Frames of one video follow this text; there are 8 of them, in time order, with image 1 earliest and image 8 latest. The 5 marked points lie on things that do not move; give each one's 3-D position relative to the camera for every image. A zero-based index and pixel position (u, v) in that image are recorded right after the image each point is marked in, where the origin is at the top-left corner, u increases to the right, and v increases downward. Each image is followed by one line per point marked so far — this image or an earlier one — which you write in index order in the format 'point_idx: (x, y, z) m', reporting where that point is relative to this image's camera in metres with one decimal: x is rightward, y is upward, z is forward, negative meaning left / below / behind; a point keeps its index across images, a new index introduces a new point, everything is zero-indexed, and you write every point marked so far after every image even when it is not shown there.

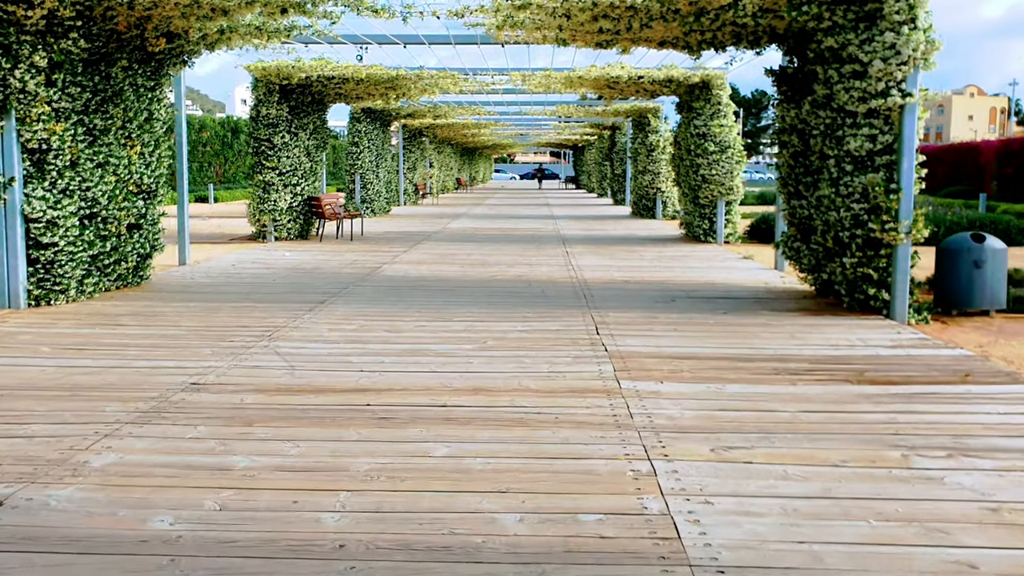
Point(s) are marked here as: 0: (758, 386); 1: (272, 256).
0: (+1.1, -0.4, +4.9) m
1: (-2.7, +0.4, +12.0) m
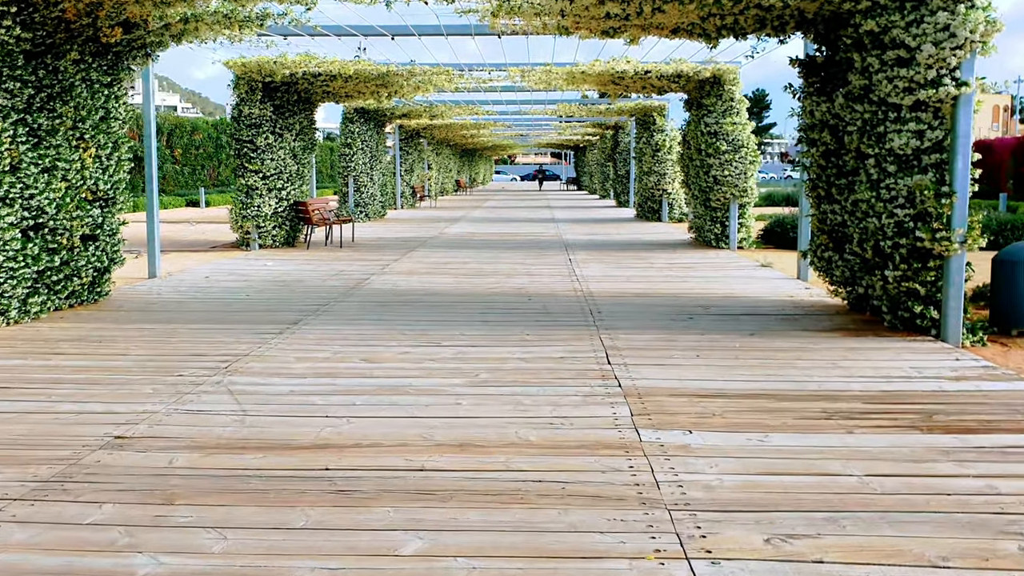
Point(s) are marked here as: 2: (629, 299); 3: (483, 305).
0: (+1.1, -0.6, +4.0) m
1: (-2.7, +0.2, +11.1) m
2: (+0.9, -0.1, +8.3) m
3: (-0.2, -0.1, +7.8) m
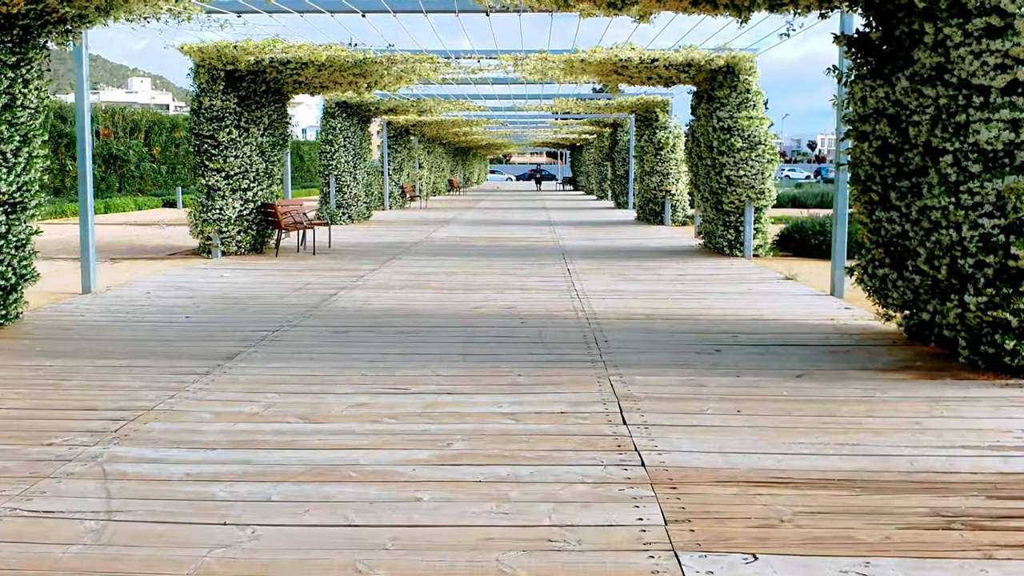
0: (+1.0, -0.7, +2.7) m
1: (-2.8, +0.1, +9.8) m
2: (+0.8, -0.2, +7.0) m
3: (-0.3, -0.3, +6.5) m
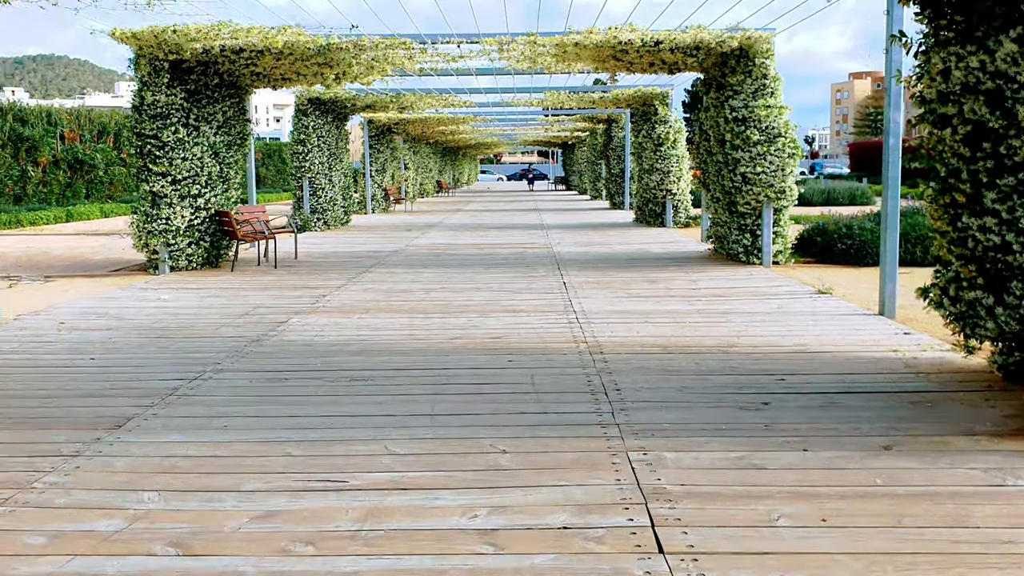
0: (+1.0, -0.8, +1.3) m
1: (-2.9, -0.1, +8.4) m
2: (+0.8, -0.4, +5.6) m
3: (-0.4, -0.4, +5.1) m
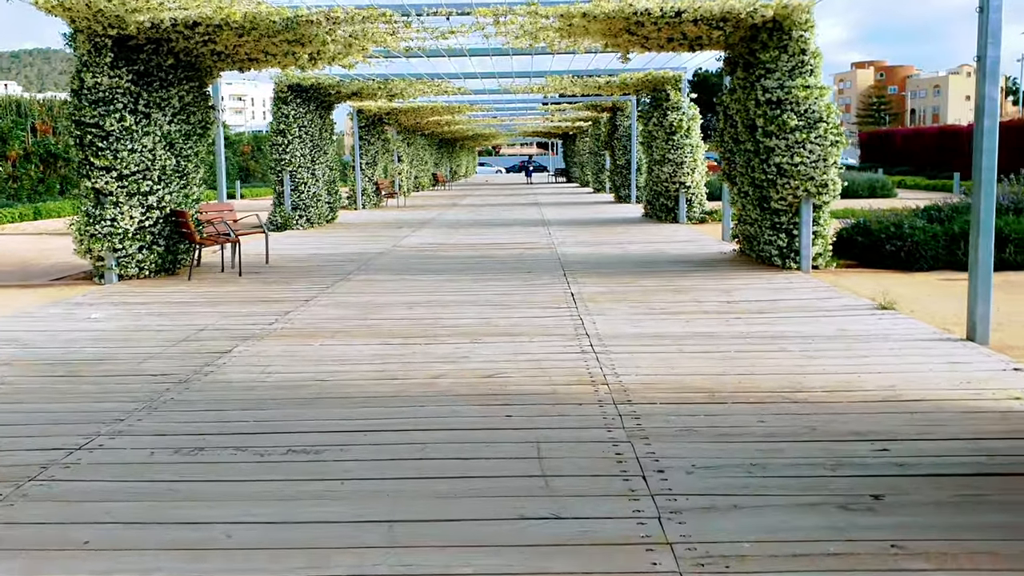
0: (+1.0, -1.0, -0.1) m
1: (-2.9, -0.2, +7.0) m
2: (+0.8, -0.5, +4.2) m
3: (-0.4, -0.5, +3.7) m
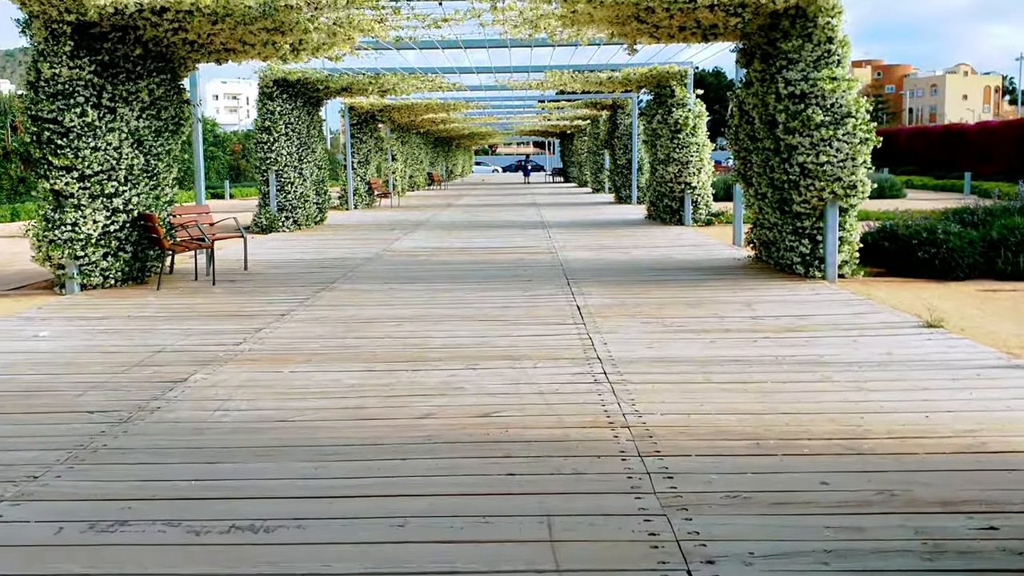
0: (+1.0, -1.1, -0.8) m
1: (-2.9, -0.3, +6.2) m
2: (+0.8, -0.6, +3.5) m
3: (-0.4, -0.6, +2.9) m
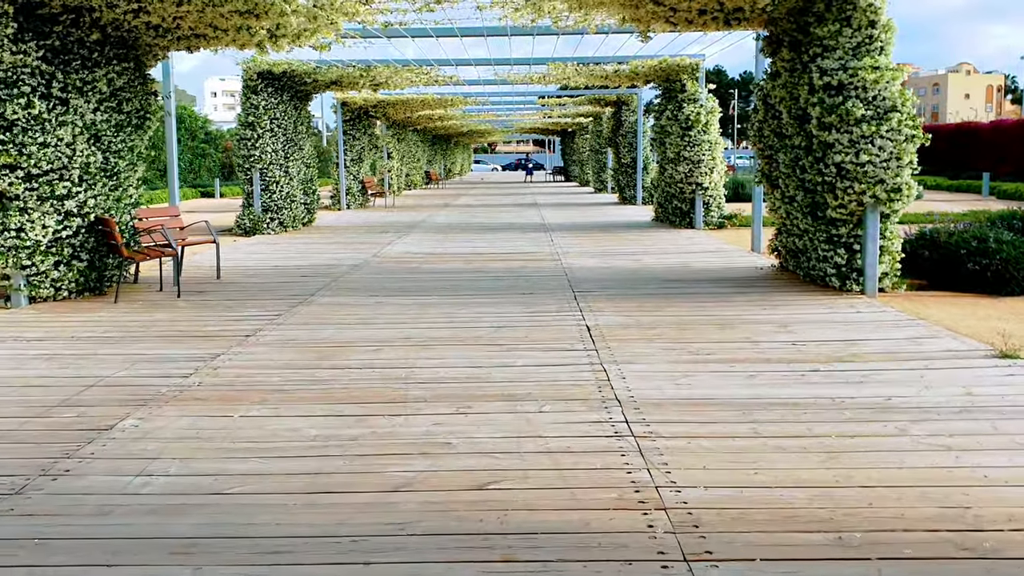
0: (+1.0, -1.2, -1.8) m
1: (-2.9, -0.4, +5.3) m
2: (+0.8, -0.7, +2.5) m
3: (-0.4, -0.7, +2.0) m
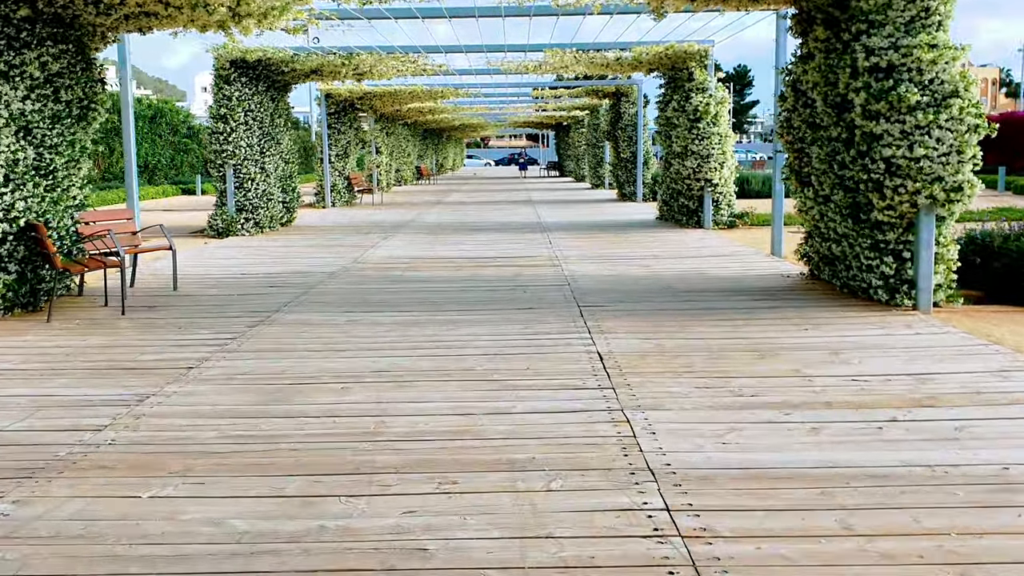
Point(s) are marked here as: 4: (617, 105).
0: (+1.1, -1.3, -2.8) m
1: (-2.9, -0.5, +4.2) m
2: (+0.8, -0.8, +1.5) m
3: (-0.3, -0.9, +1.0) m
4: (+1.9, +3.3, +19.4) m
